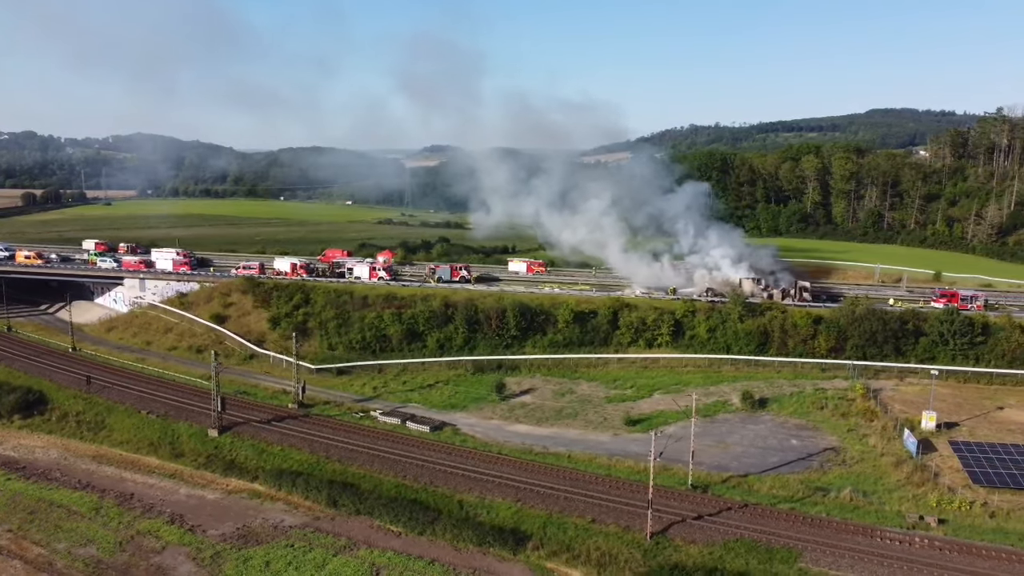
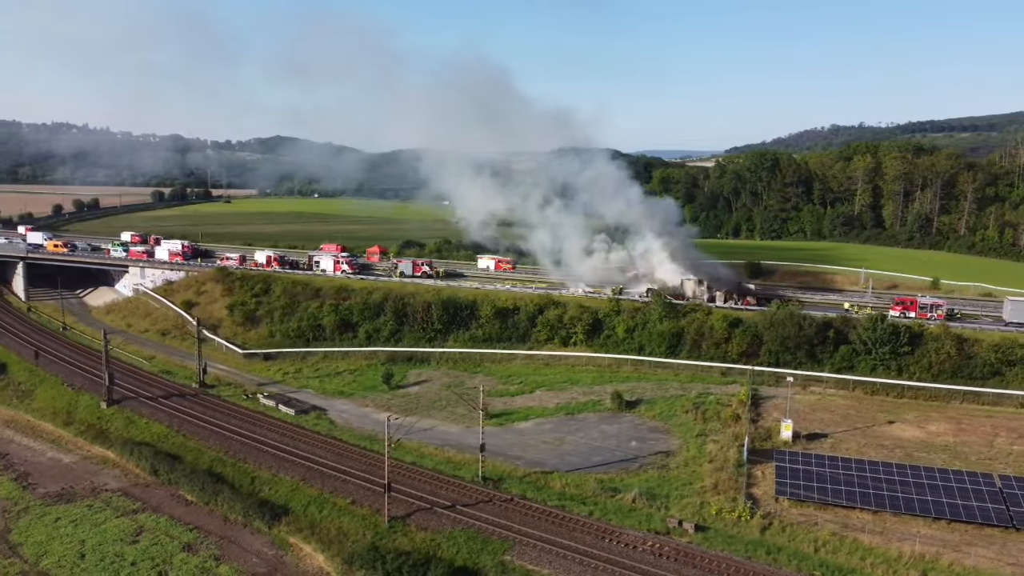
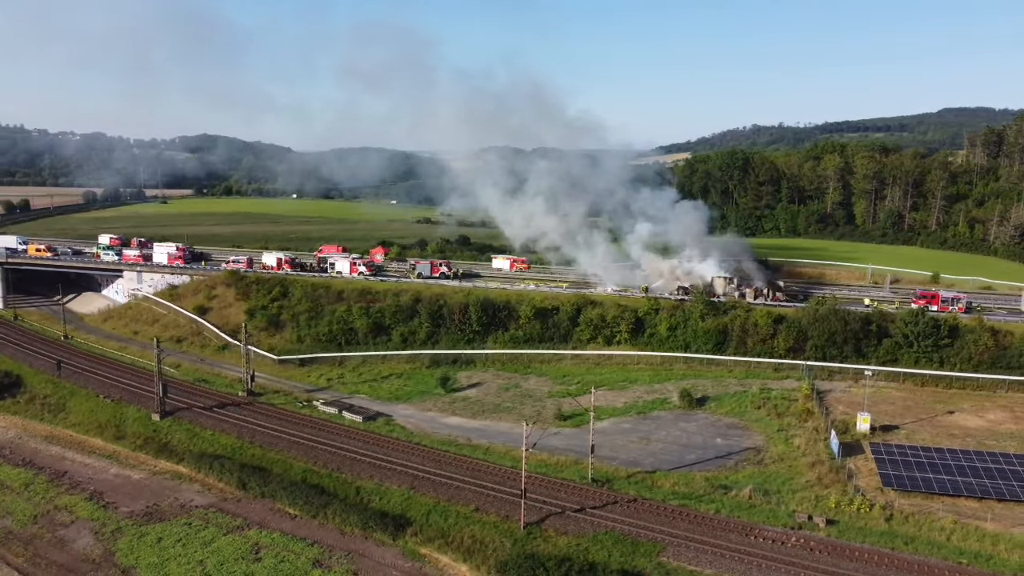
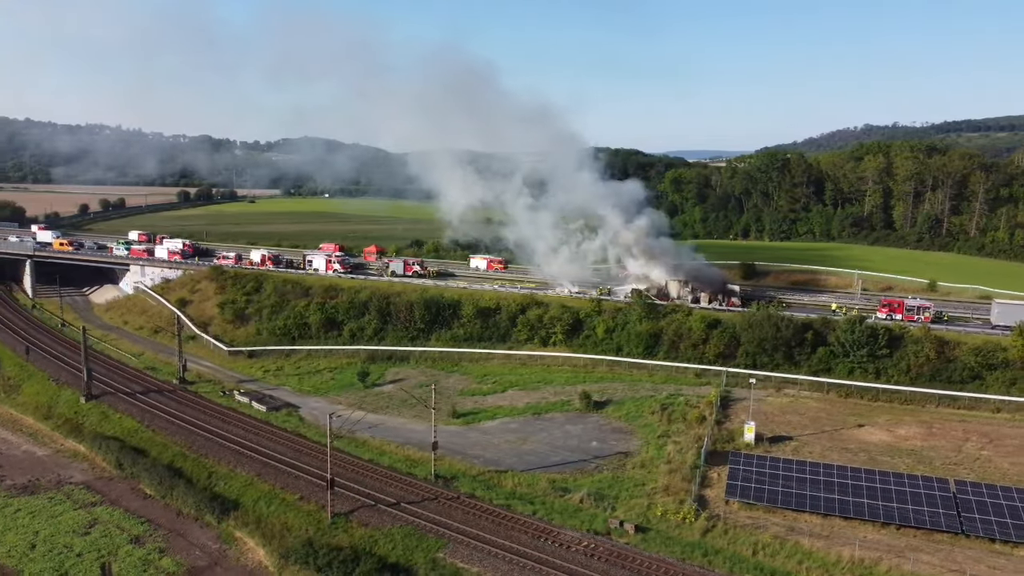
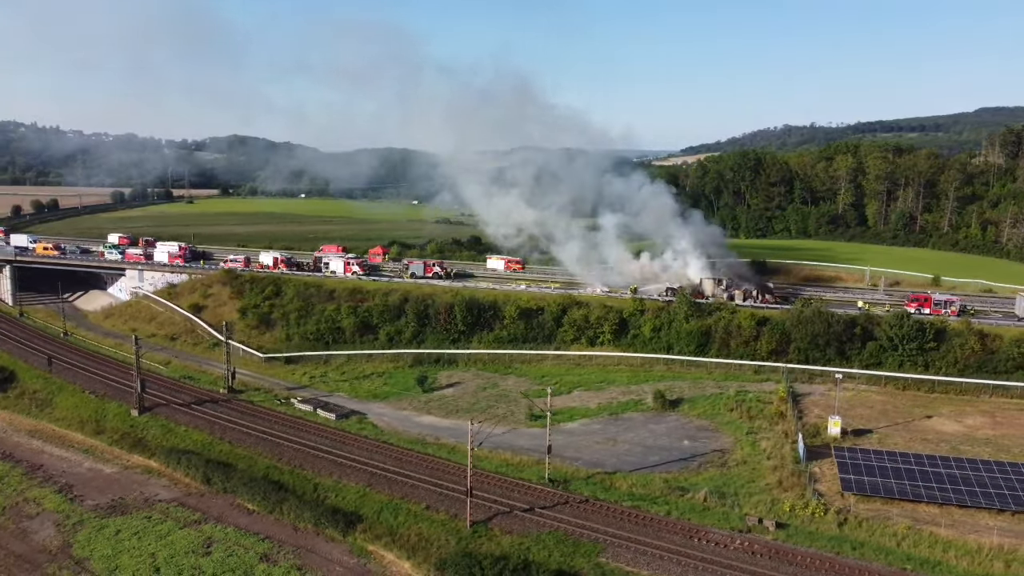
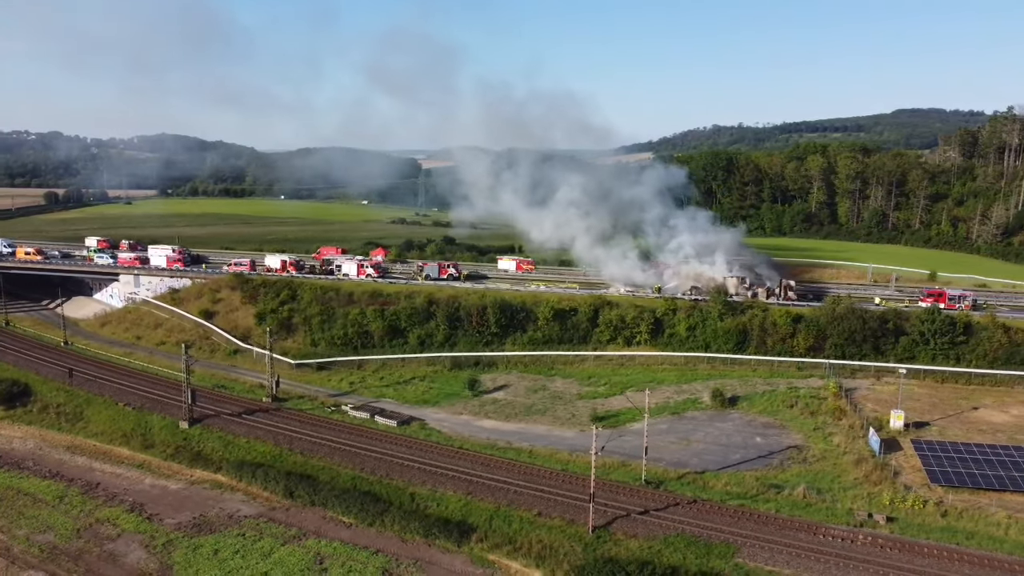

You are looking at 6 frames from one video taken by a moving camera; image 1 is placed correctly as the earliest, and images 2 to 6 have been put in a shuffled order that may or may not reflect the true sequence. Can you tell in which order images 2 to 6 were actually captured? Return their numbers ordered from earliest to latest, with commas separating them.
6, 3, 5, 2, 4
